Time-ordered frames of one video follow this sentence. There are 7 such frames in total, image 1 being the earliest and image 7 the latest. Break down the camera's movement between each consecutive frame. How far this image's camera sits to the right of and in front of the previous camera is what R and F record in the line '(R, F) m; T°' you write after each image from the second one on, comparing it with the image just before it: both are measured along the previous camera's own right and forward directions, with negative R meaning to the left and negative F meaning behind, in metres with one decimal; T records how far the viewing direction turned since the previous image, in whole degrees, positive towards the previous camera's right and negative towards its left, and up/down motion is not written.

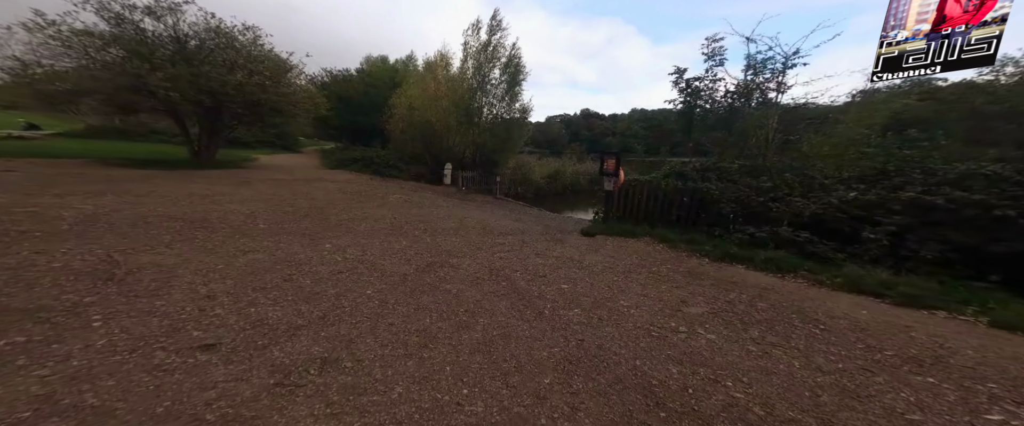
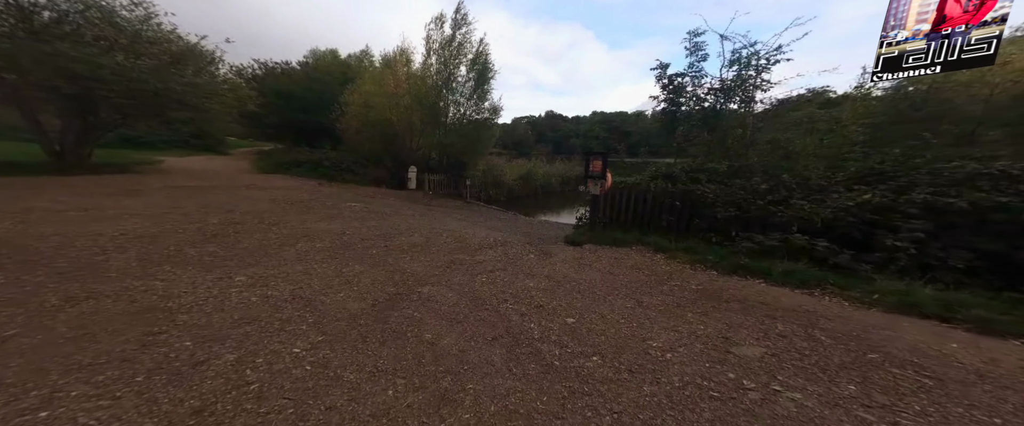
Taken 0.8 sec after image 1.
(-0.2, +0.9) m; +7°
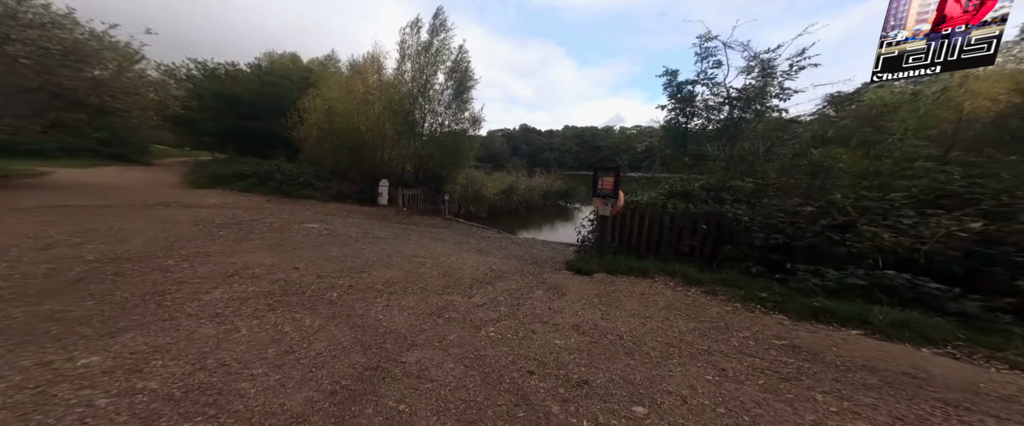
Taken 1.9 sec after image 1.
(-0.5, +1.1) m; +5°
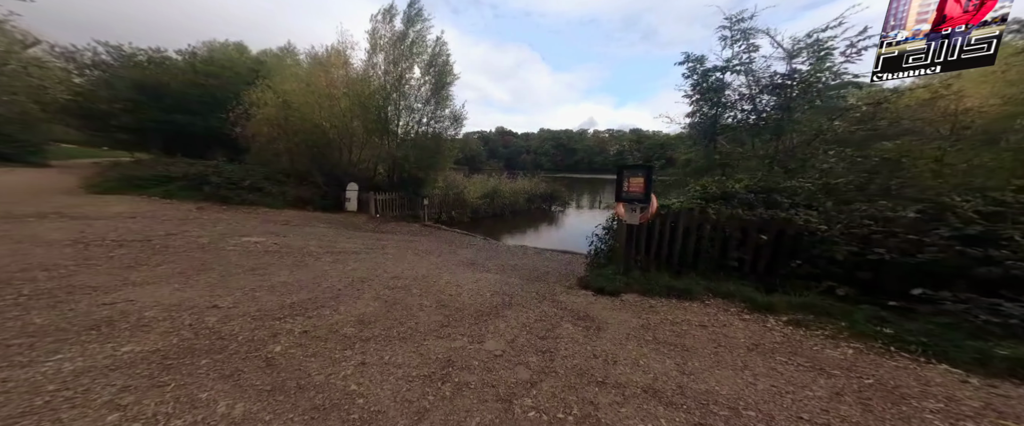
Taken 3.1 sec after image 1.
(-0.6, +1.3) m; +5°
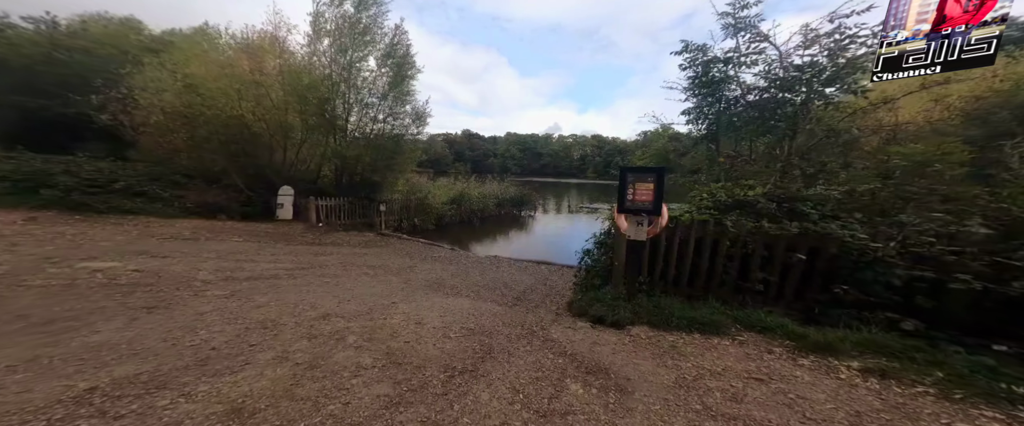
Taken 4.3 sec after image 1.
(-0.2, +1.2) m; +7°
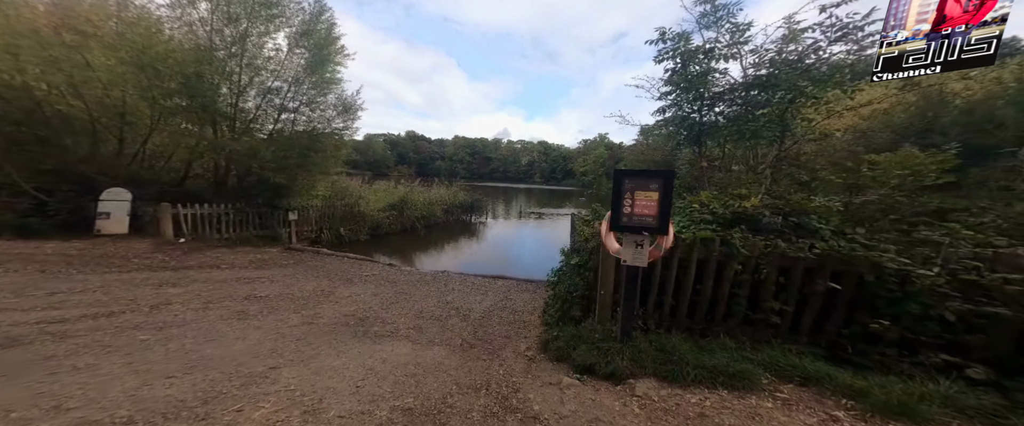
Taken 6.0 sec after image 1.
(-0.1, +1.2) m; +10°
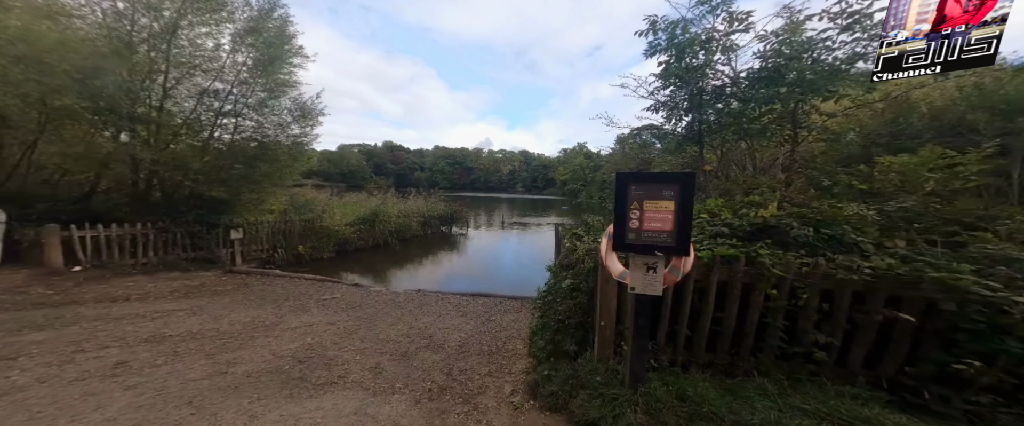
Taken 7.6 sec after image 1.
(+0.1, +0.7) m; +2°
